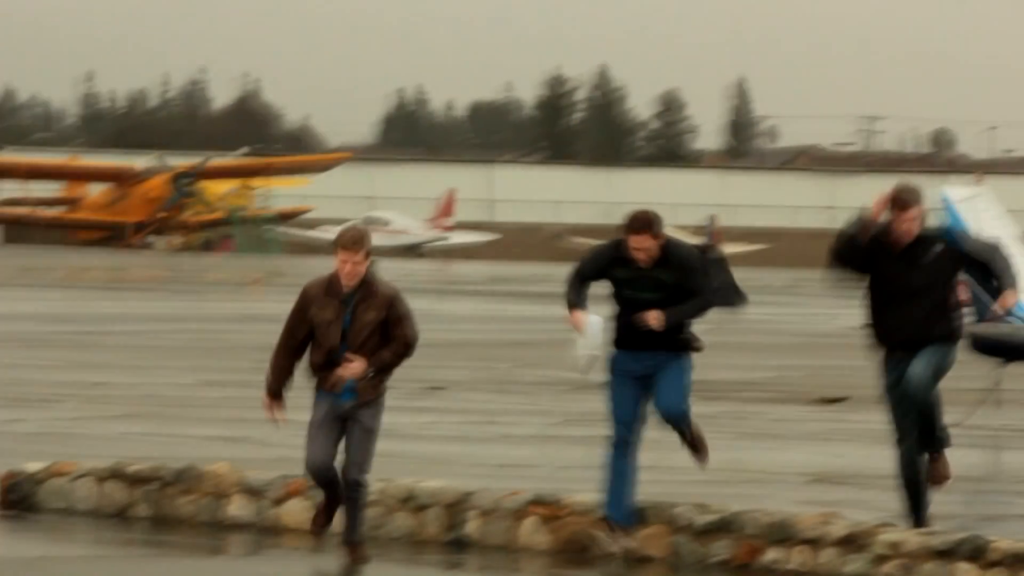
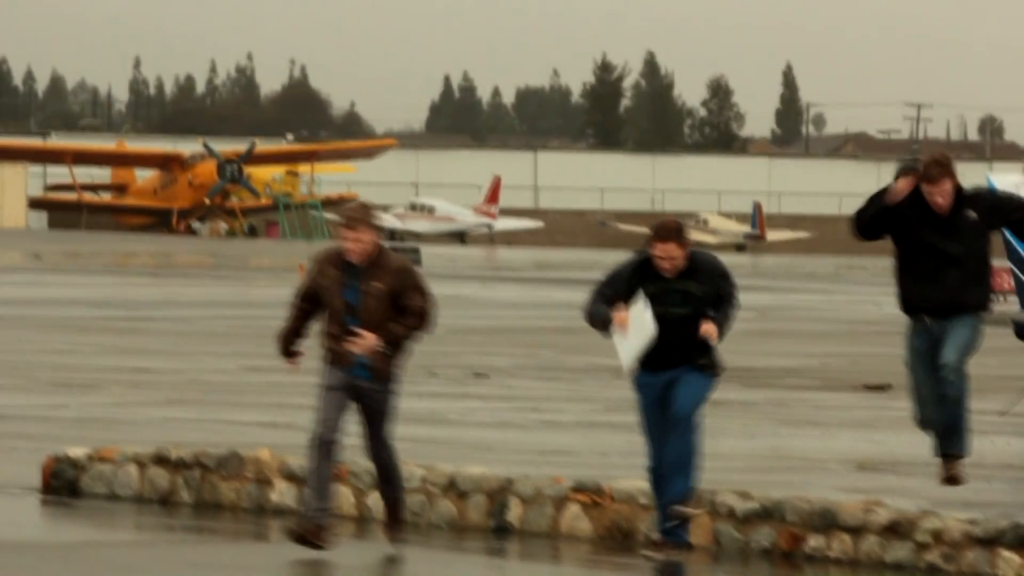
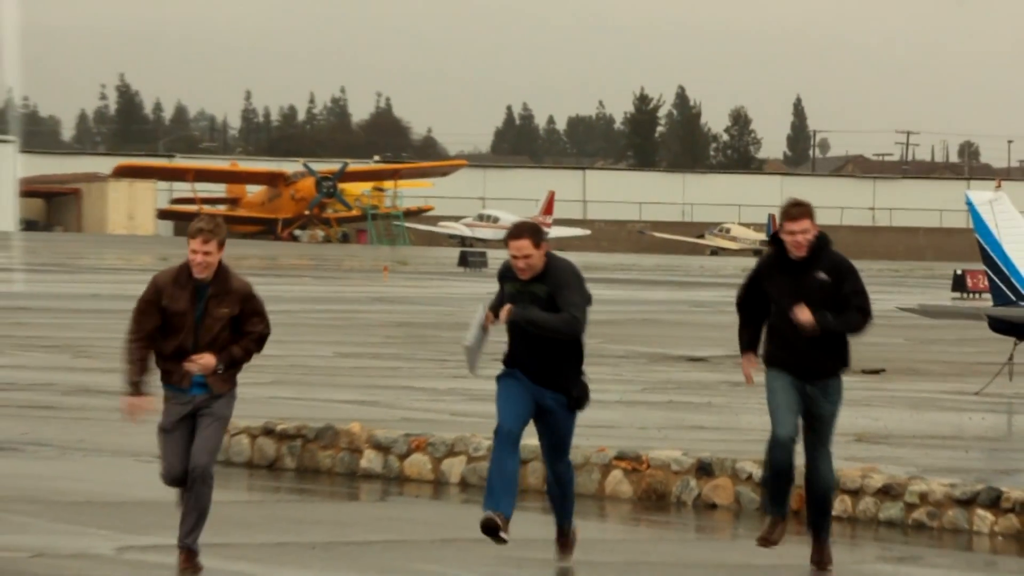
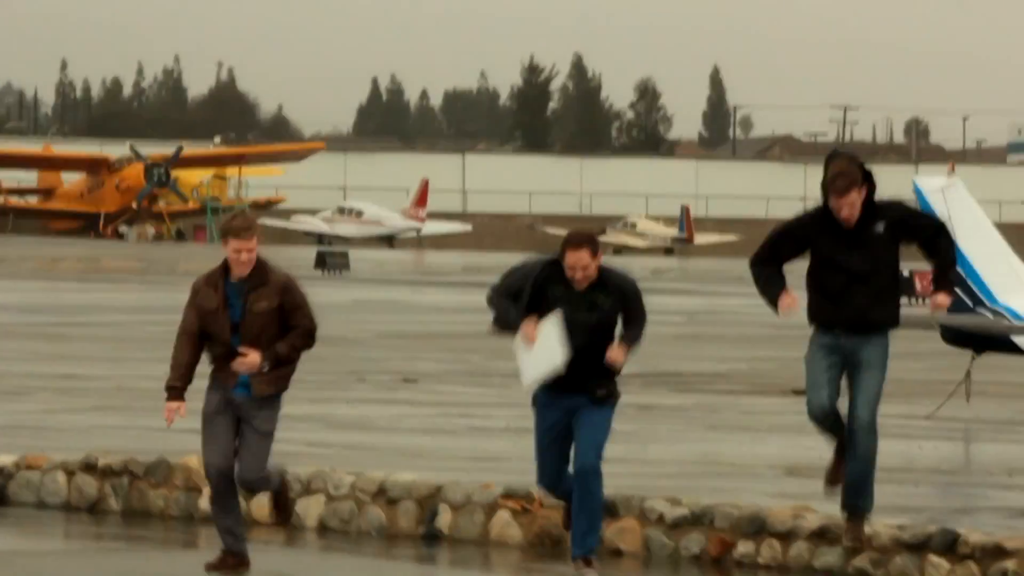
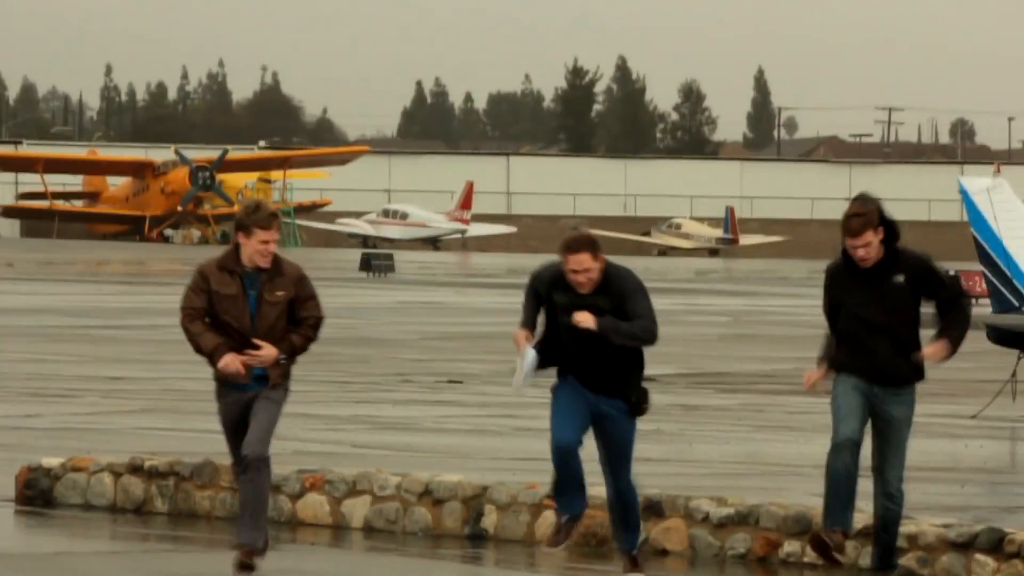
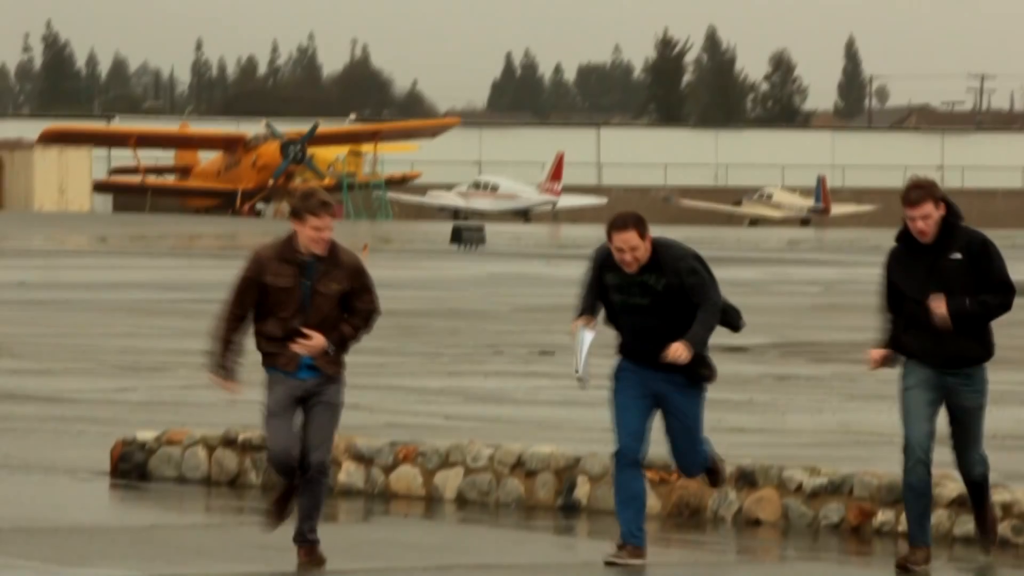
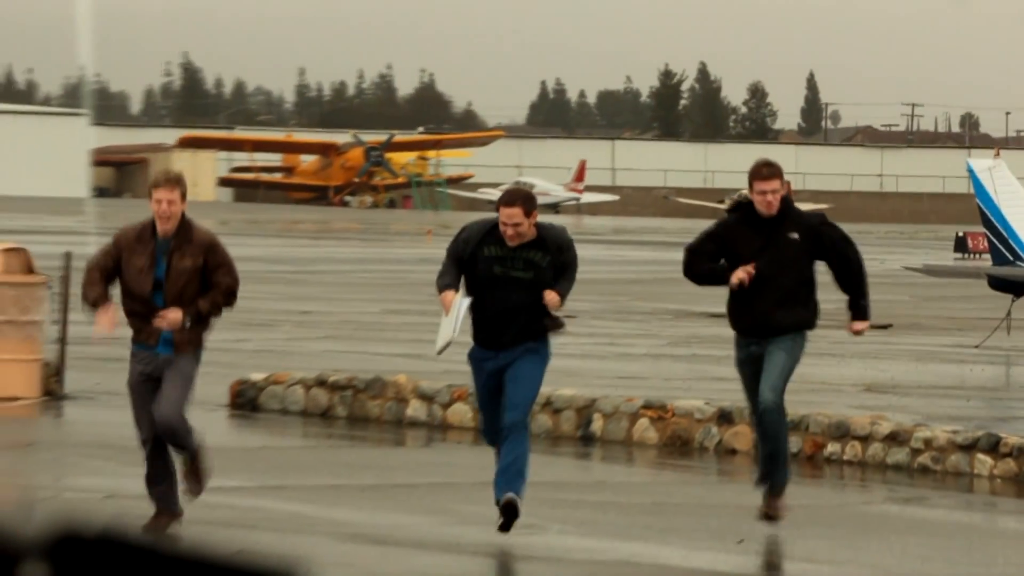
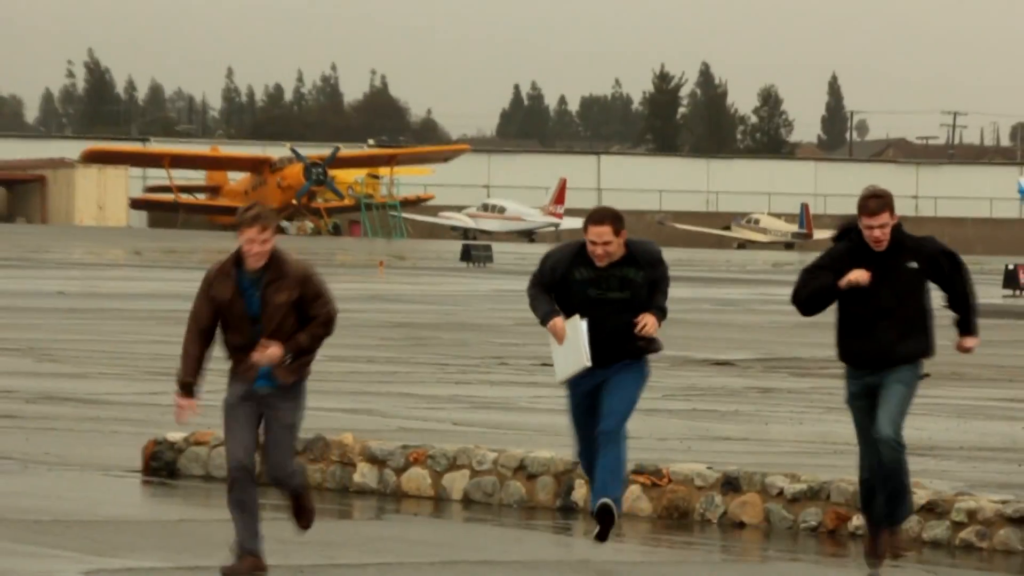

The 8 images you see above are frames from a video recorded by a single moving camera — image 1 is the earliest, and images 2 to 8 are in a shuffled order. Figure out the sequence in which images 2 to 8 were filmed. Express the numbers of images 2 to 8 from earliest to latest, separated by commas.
2, 4, 5, 6, 8, 3, 7
